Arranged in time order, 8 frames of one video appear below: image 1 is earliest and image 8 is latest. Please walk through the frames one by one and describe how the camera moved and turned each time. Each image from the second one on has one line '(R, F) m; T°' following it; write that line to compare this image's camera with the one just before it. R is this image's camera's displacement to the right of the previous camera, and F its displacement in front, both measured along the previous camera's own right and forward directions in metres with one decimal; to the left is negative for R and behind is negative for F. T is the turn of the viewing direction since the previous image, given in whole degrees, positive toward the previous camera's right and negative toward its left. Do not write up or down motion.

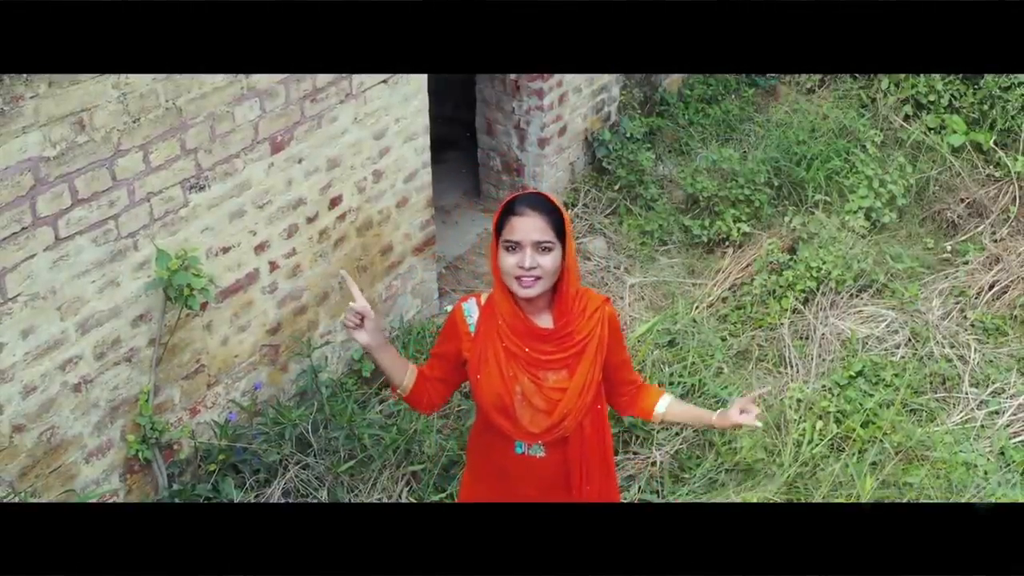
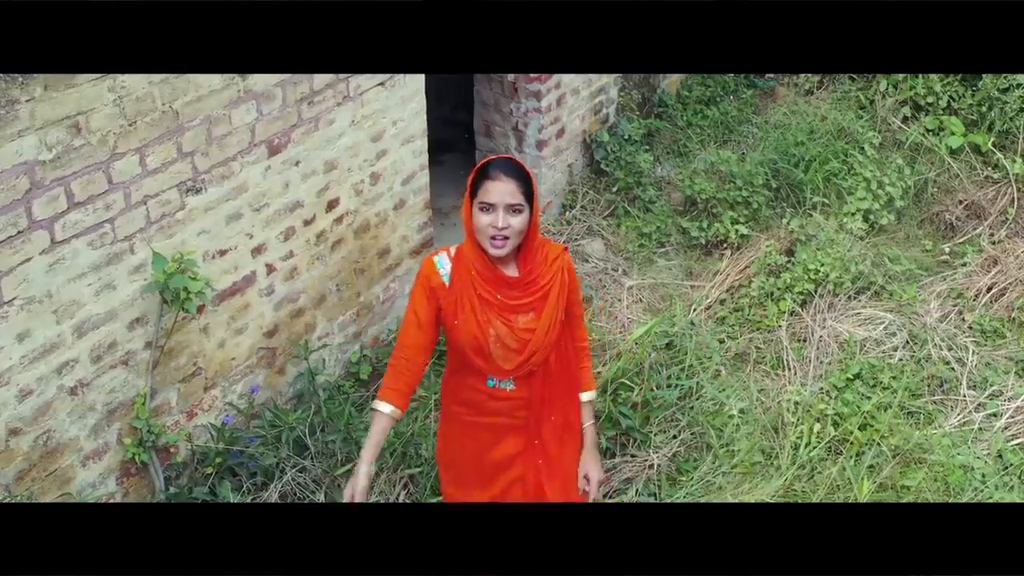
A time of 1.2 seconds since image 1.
(0.0, 0.0) m; 0°
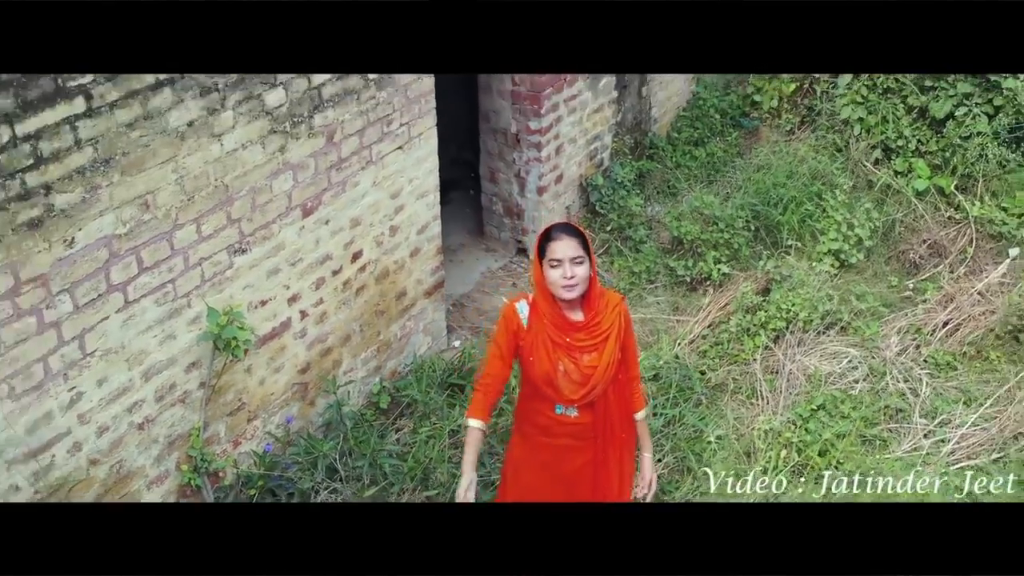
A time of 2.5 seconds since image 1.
(0.0, -0.4) m; 0°
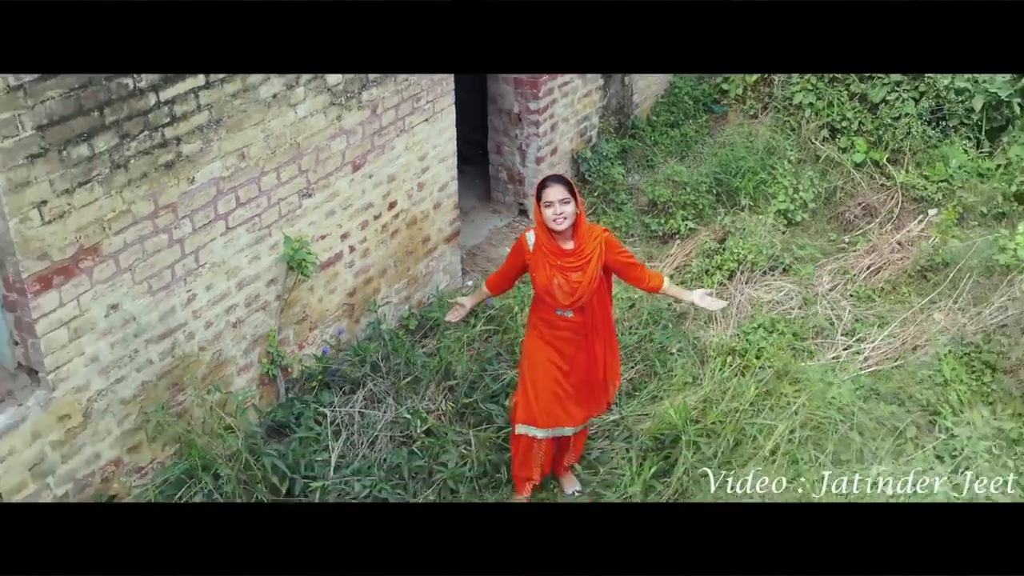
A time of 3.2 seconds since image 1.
(0.0, -0.9) m; 0°
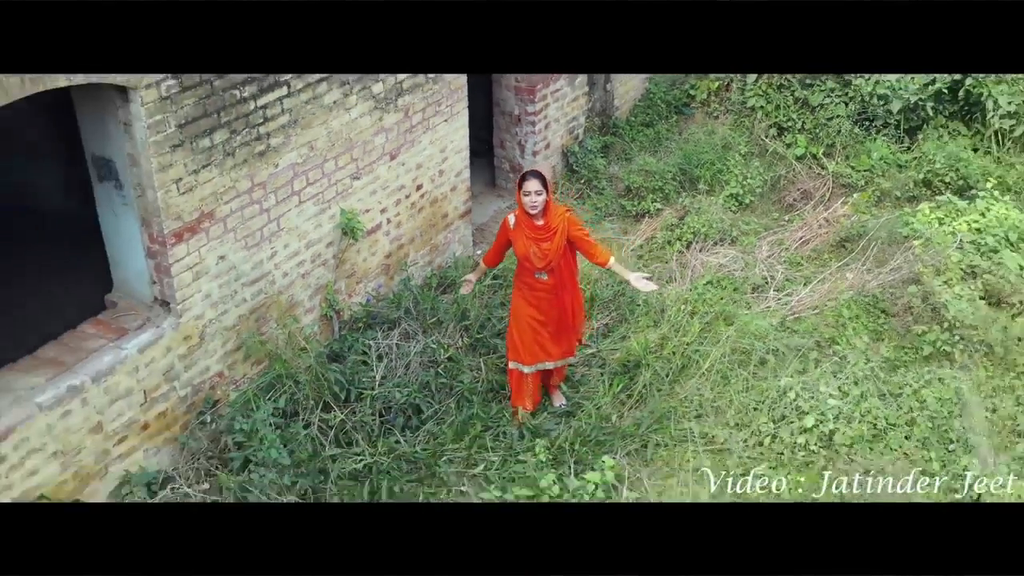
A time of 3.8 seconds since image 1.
(0.0, -1.2) m; 0°
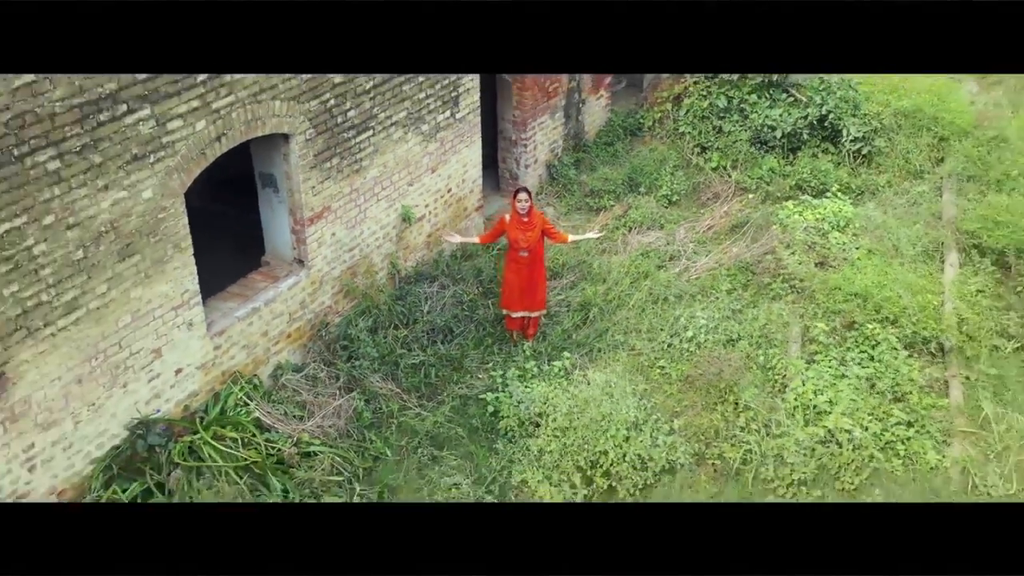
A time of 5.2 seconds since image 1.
(0.0, -2.9) m; 0°
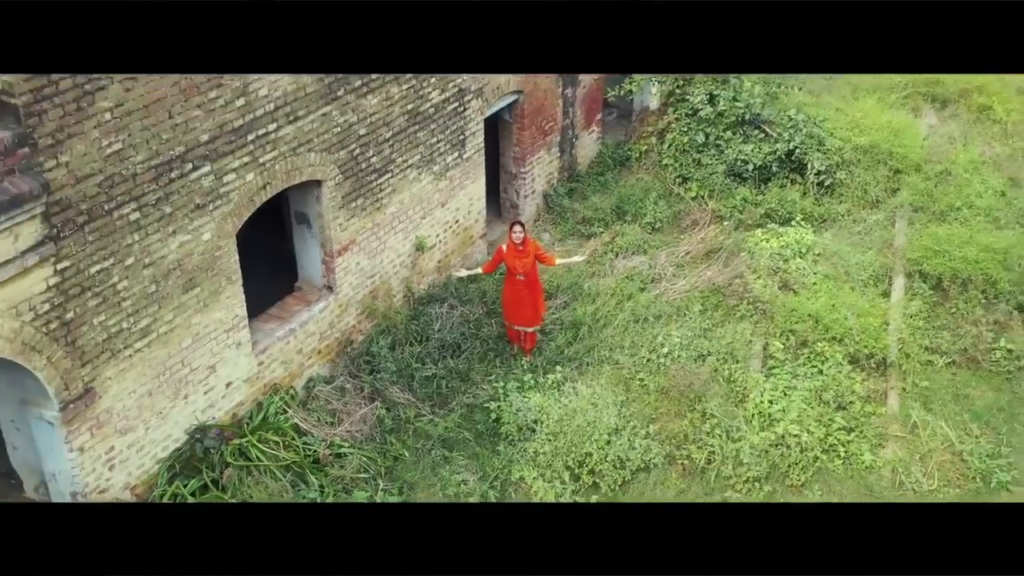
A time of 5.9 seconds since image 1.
(0.0, -1.2) m; 0°
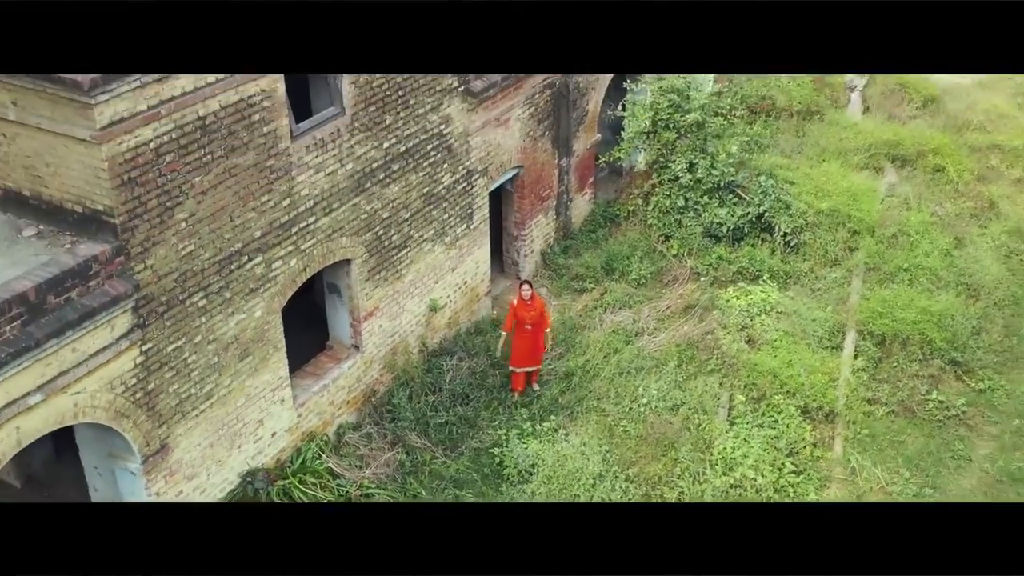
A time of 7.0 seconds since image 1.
(0.0, -1.4) m; 0°
